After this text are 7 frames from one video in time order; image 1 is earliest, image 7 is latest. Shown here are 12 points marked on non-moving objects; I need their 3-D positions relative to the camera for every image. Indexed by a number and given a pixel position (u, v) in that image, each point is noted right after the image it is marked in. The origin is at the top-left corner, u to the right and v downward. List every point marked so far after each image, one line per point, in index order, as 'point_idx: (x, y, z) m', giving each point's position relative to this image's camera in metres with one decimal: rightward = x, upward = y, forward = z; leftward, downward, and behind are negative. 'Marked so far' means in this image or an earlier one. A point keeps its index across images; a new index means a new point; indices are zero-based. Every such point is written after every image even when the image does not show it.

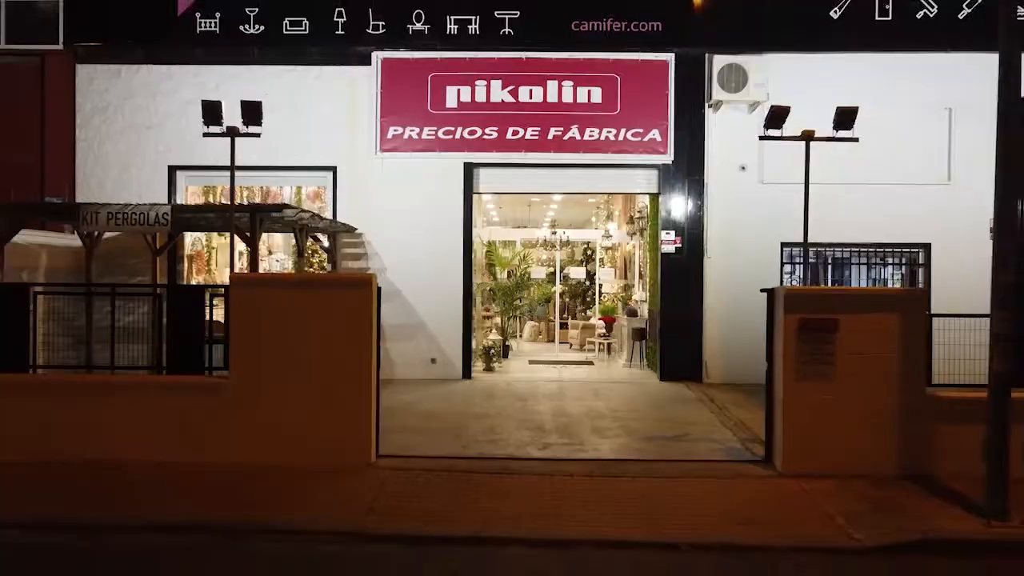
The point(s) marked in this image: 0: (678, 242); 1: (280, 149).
0: (+2.0, +0.6, +9.9) m
1: (-2.9, +1.7, +10.0) m
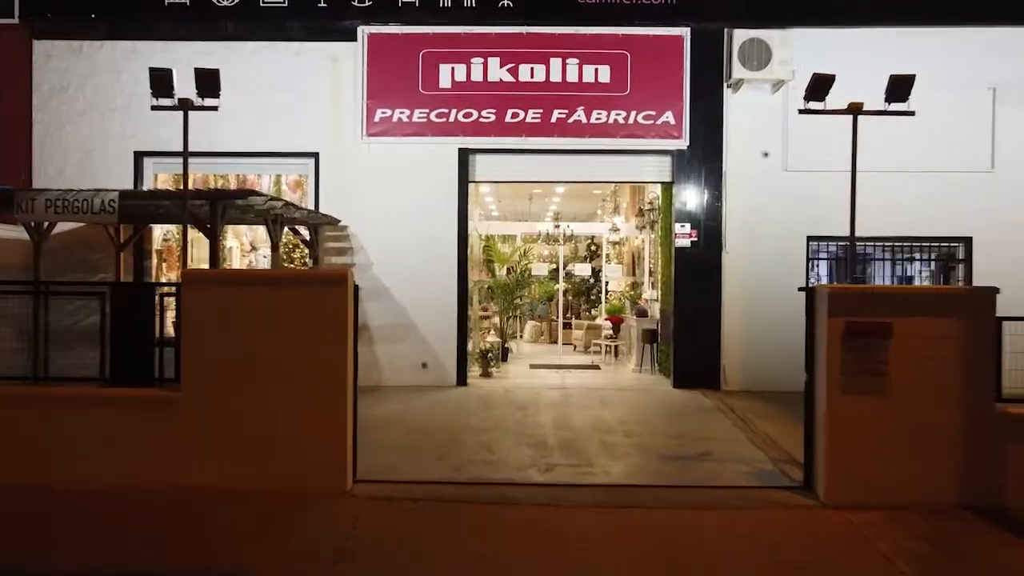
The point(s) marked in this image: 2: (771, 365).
0: (+2.0, +0.6, +9.0) m
1: (-2.9, +1.7, +9.1) m
2: (+2.9, -0.9, +9.0) m
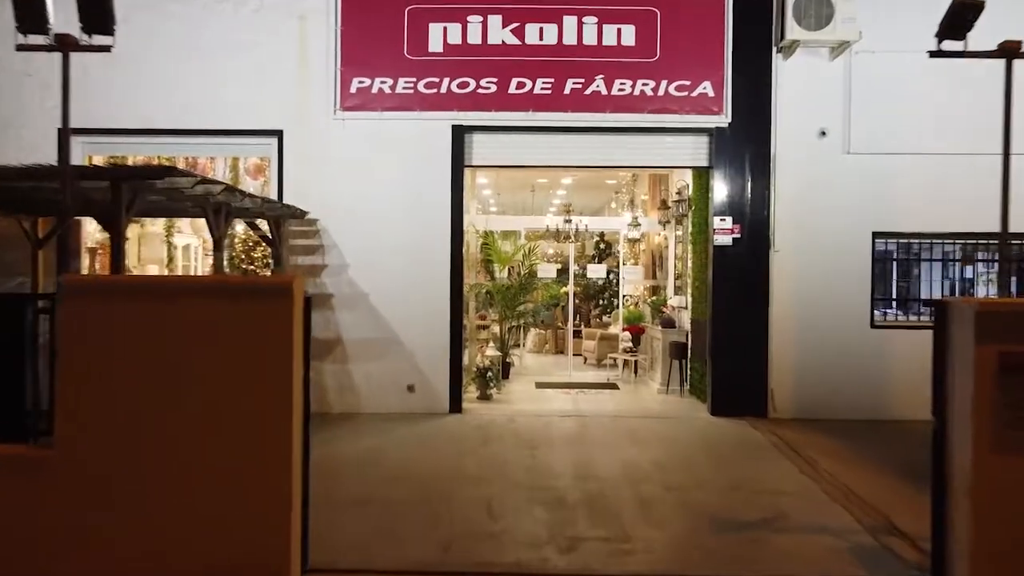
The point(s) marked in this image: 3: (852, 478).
0: (+2.1, +0.5, +7.4) m
1: (-2.8, +1.7, +7.5) m
2: (+2.9, -0.9, +7.4) m
3: (+2.4, -1.3, +5.7) m
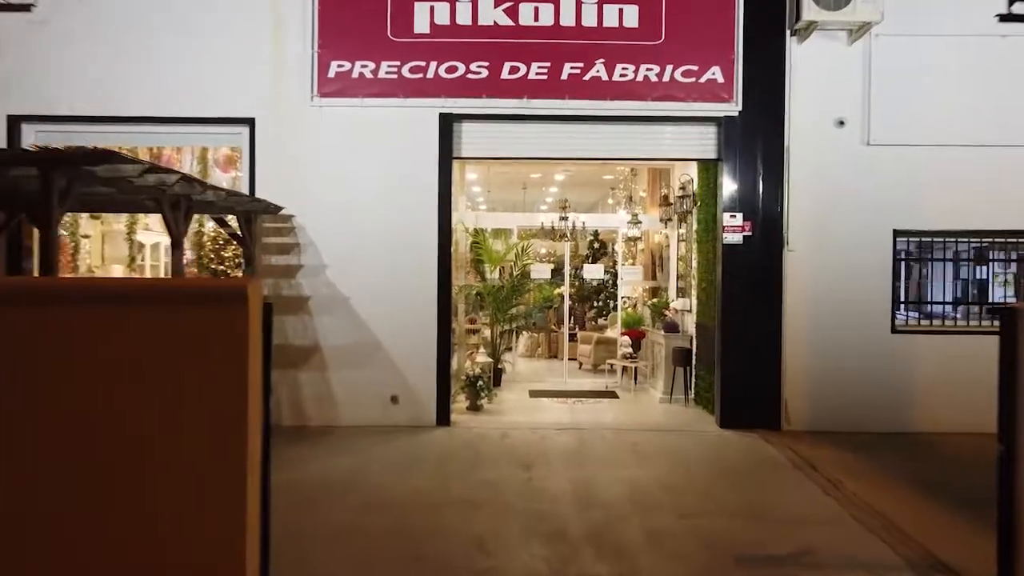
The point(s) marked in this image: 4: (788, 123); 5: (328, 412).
0: (+2.0, +0.5, +6.9) m
1: (-2.9, +1.7, +6.9) m
2: (+2.8, -0.9, +6.9) m
3: (+2.4, -1.4, +5.2) m
4: (+2.3, +1.4, +6.9) m
5: (-1.6, -1.1, +6.9) m
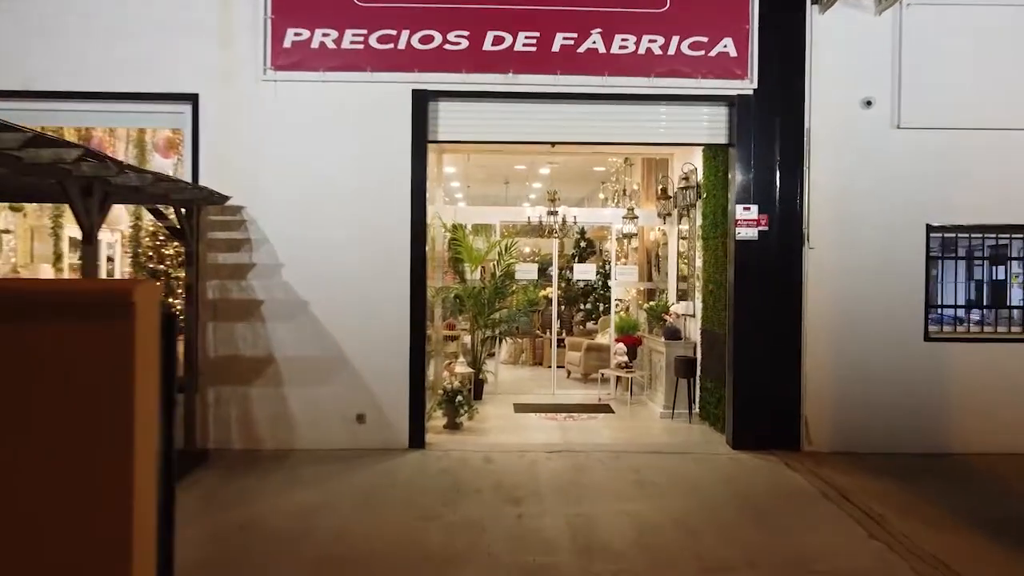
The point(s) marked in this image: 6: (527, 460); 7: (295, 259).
0: (+1.9, +0.5, +6.1) m
1: (-3.0, +1.6, +5.9) m
2: (+2.7, -1.0, +6.1) m
3: (+2.3, -1.4, +4.3) m
4: (+2.2, +1.4, +6.1) m
5: (-1.7, -1.1, +6.0) m
6: (+0.1, -1.2, +5.7) m
7: (-1.6, +0.2, +6.0) m
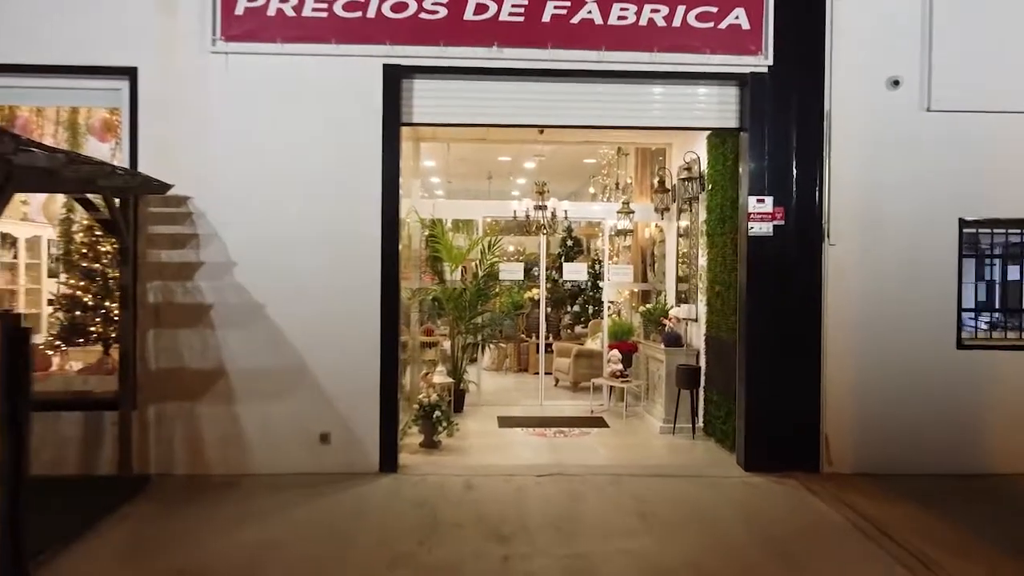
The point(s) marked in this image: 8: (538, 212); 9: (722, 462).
0: (+1.8, +0.5, +5.4) m
1: (-3.1, +1.6, +5.2) m
2: (+2.6, -1.0, +5.4) m
3: (+2.2, -1.4, +3.7) m
4: (+2.1, +1.4, +5.4) m
5: (-1.8, -1.1, +5.3) m
6: (0.0, -1.2, +5.0) m
7: (-1.7, +0.2, +5.2) m
8: (+0.2, +0.8, +8.3) m
9: (+1.5, -1.2, +5.6) m
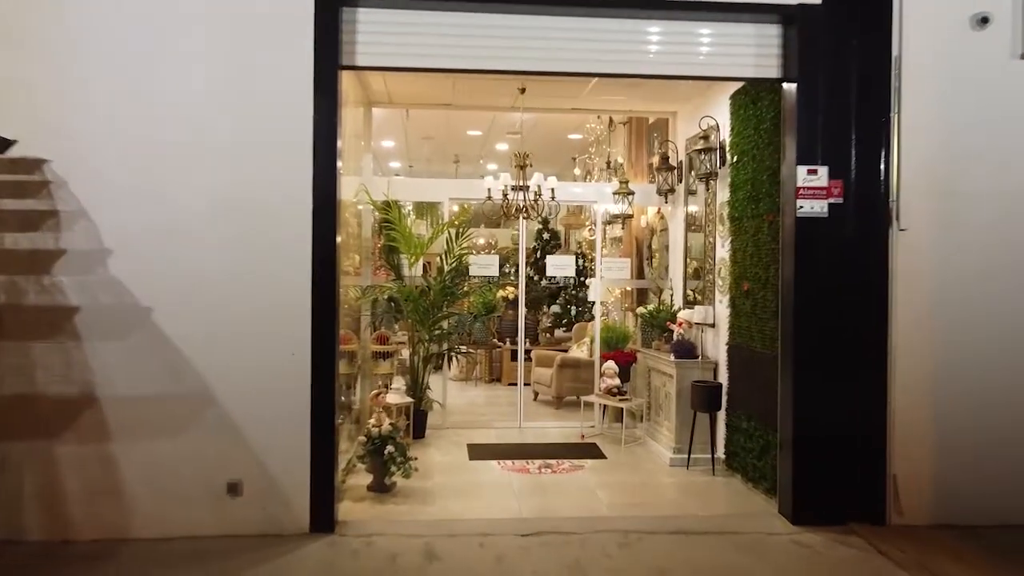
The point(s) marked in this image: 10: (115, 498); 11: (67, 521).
0: (+1.6, +0.5, +4.2) m
1: (-3.2, +1.6, +3.7) m
2: (+2.5, -1.0, +4.2) m
3: (+2.2, -1.4, +2.5) m
4: (+2.0, +1.4, +4.2) m
5: (-1.9, -1.1, +3.9) m
6: (-0.1, -1.2, +3.7) m
7: (-1.8, +0.2, +3.9) m
8: (0.0, +0.8, +7.0) m
9: (+1.3, -1.2, +4.4) m
10: (-1.9, -1.0, +3.9) m
11: (-2.1, -1.1, +3.8) m
